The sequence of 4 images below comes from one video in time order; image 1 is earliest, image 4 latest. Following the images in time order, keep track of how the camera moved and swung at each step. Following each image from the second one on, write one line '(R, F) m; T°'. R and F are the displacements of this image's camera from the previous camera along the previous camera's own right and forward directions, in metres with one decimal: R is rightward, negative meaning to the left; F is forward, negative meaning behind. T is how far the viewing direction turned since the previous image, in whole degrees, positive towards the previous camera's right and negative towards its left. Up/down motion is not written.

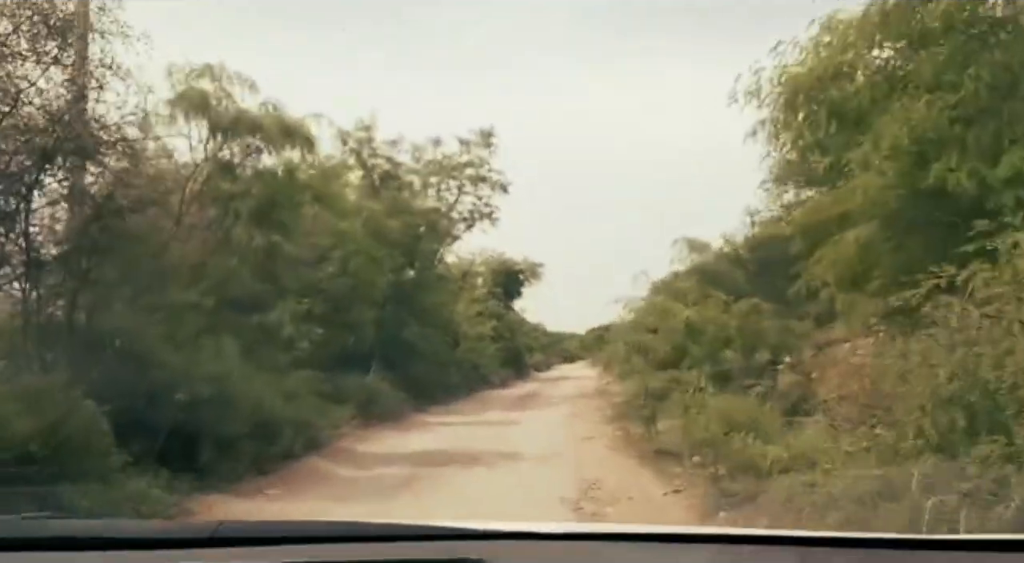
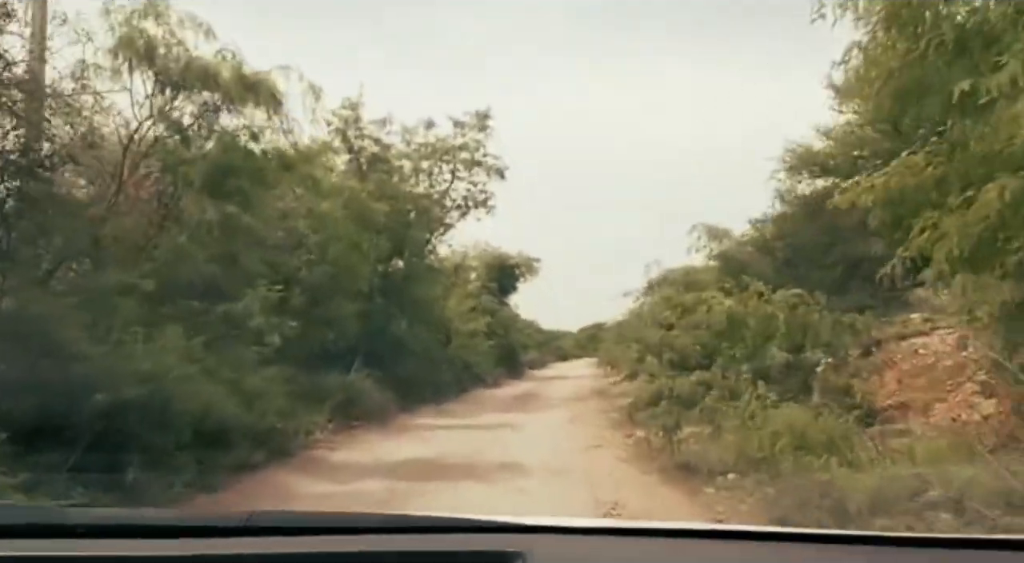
(-0.1, +1.5) m; 0°
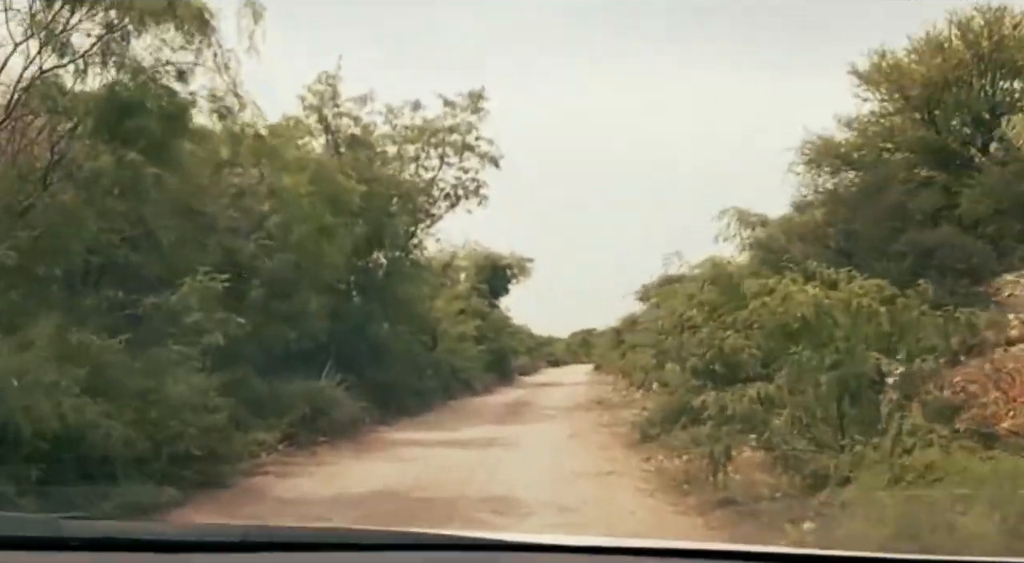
(-0.1, +2.0) m; 0°
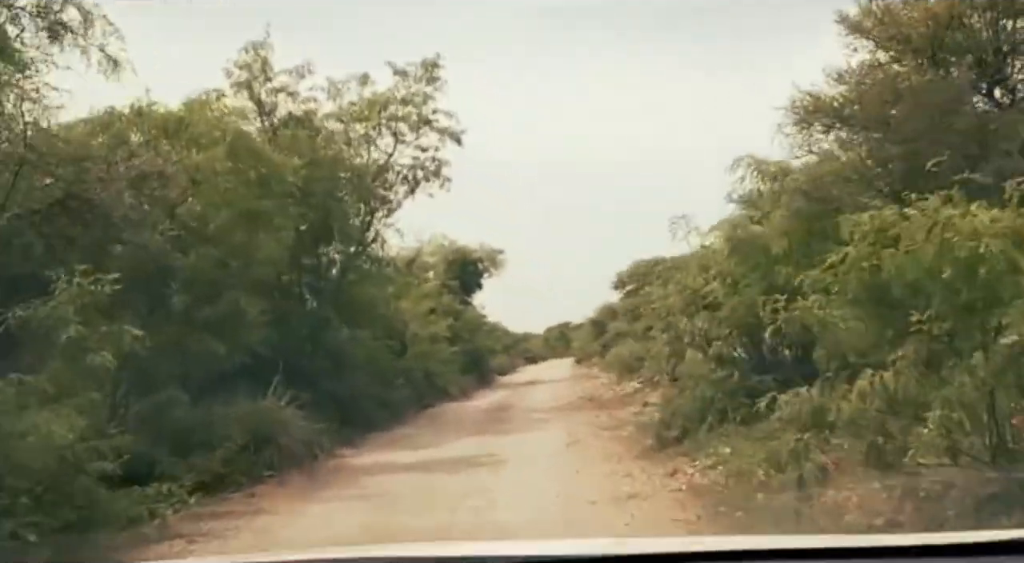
(0.0, +2.0) m; +2°
